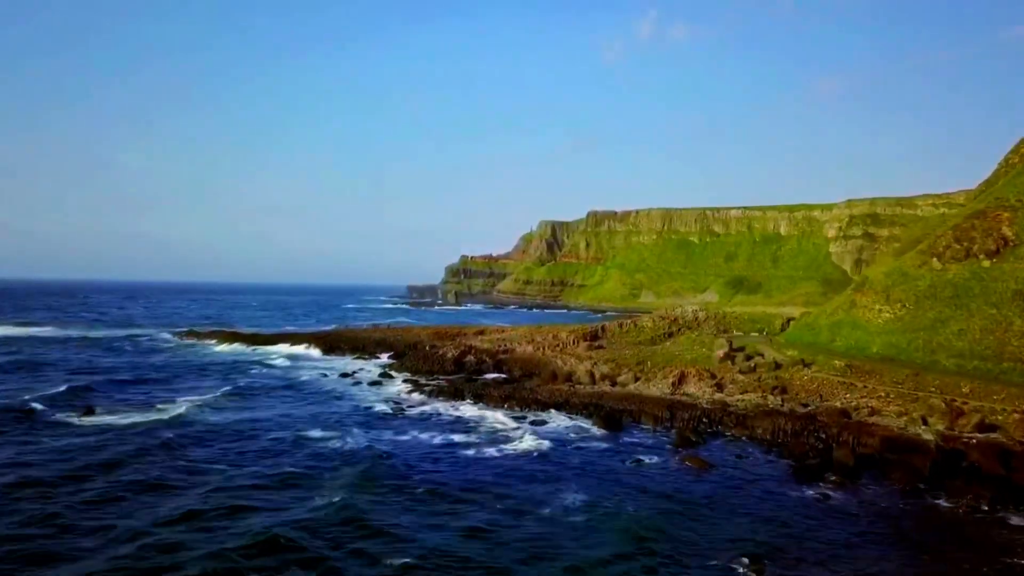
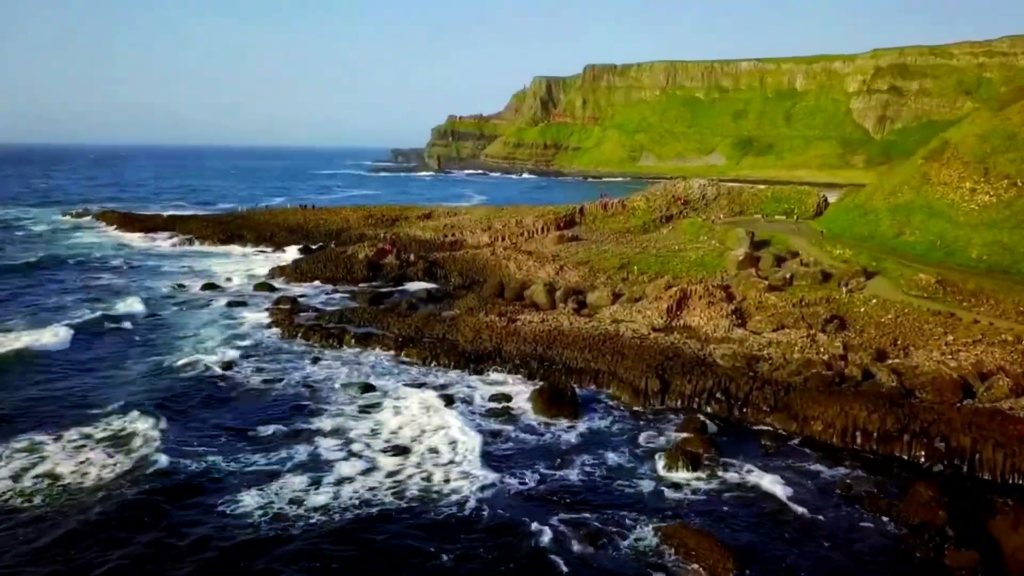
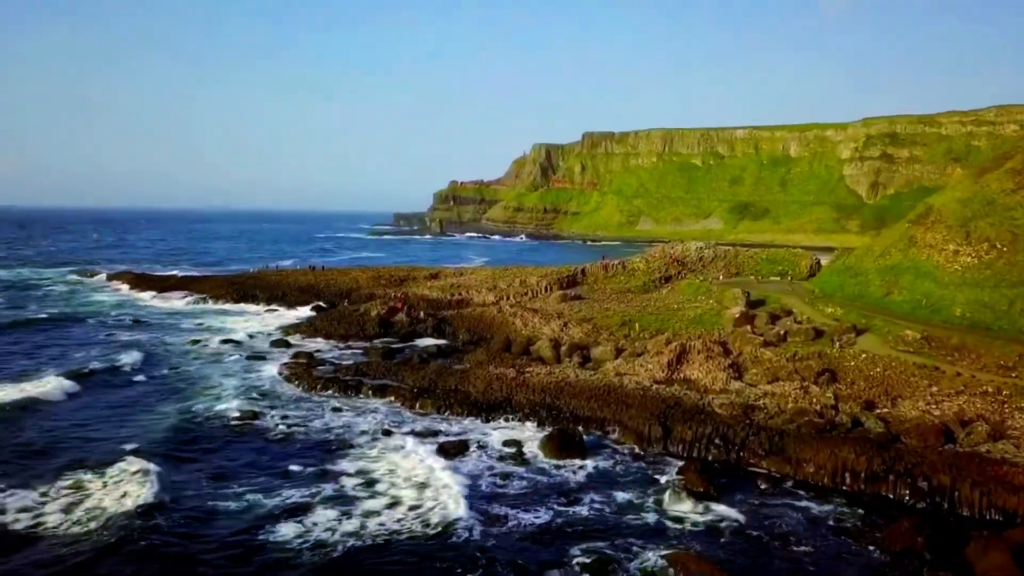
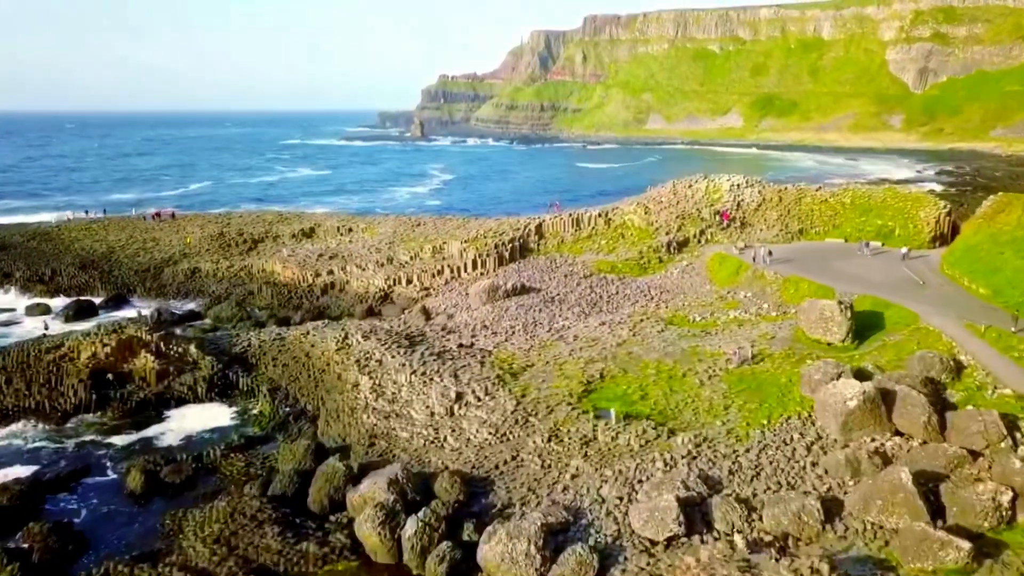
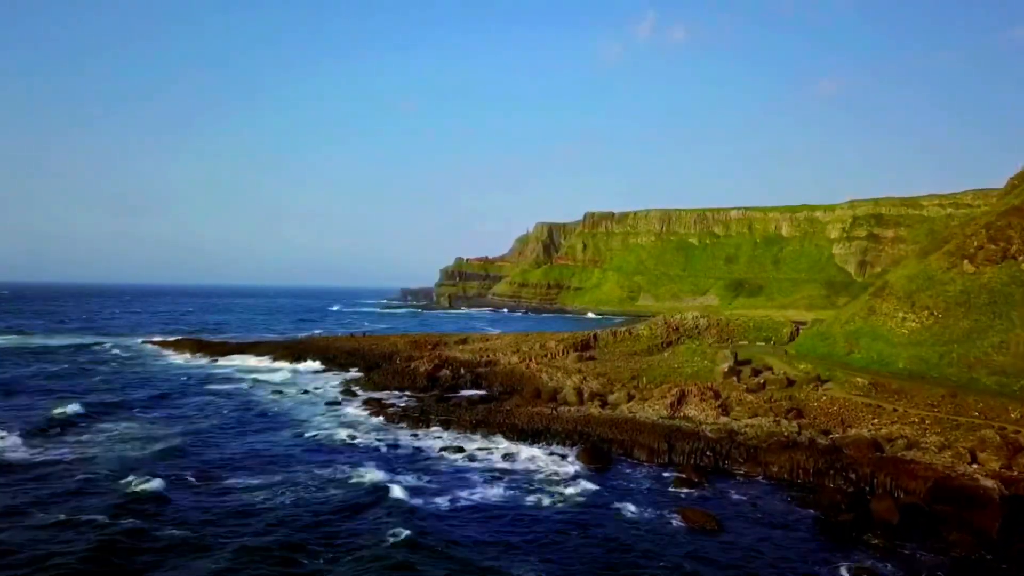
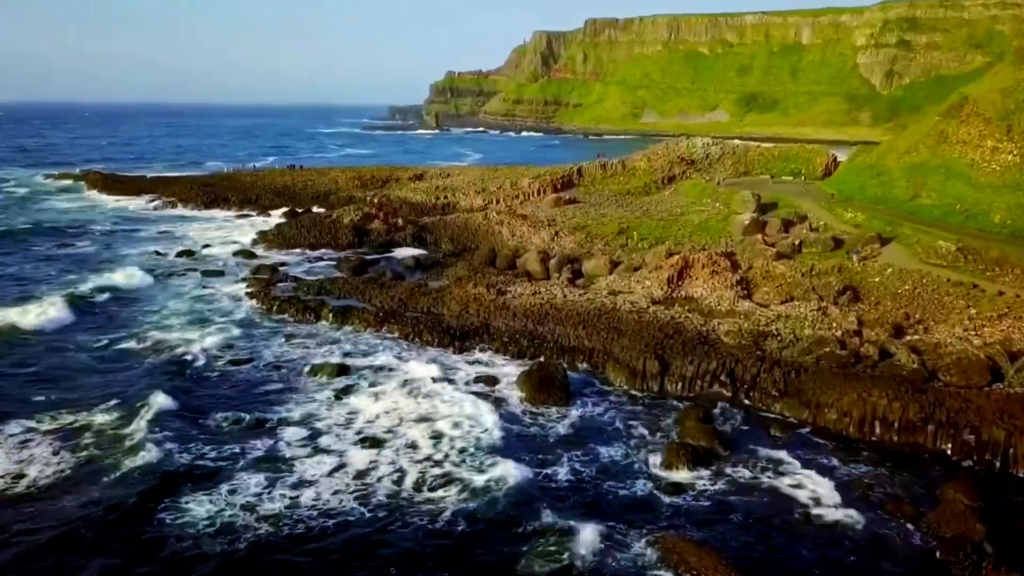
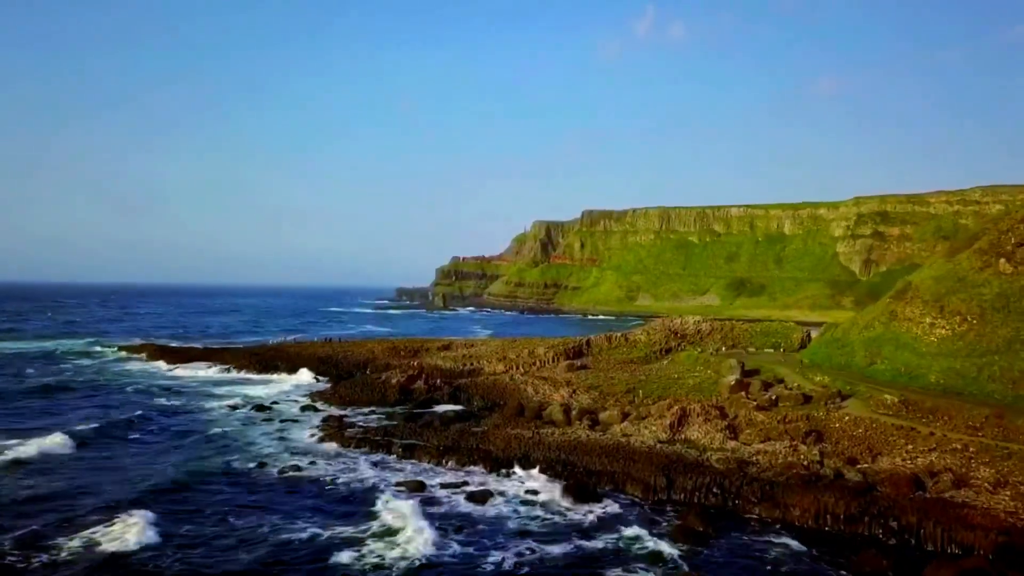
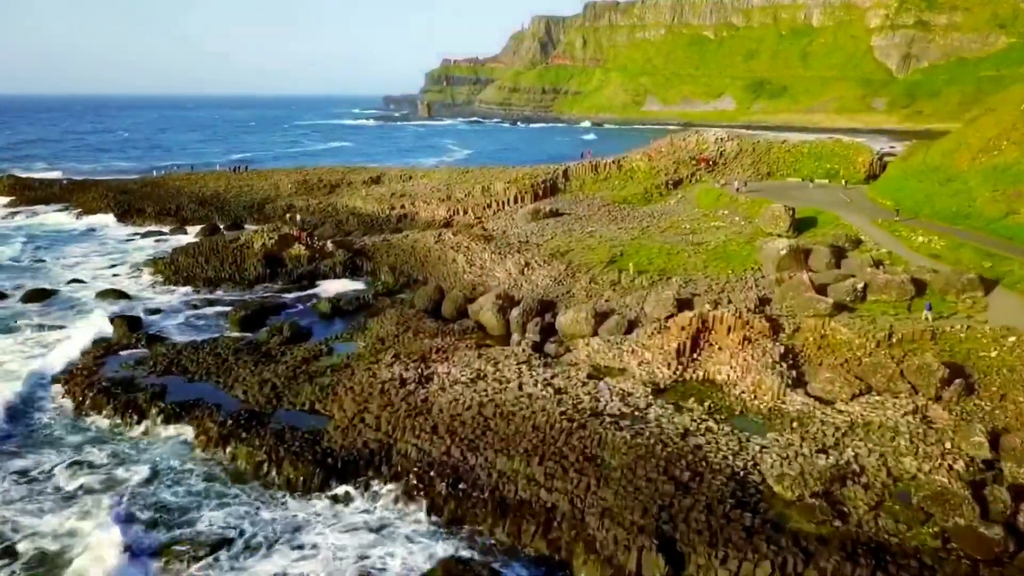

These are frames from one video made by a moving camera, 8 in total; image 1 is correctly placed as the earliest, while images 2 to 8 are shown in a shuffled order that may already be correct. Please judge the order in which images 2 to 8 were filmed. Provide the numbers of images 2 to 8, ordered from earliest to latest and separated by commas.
5, 7, 3, 2, 6, 8, 4
